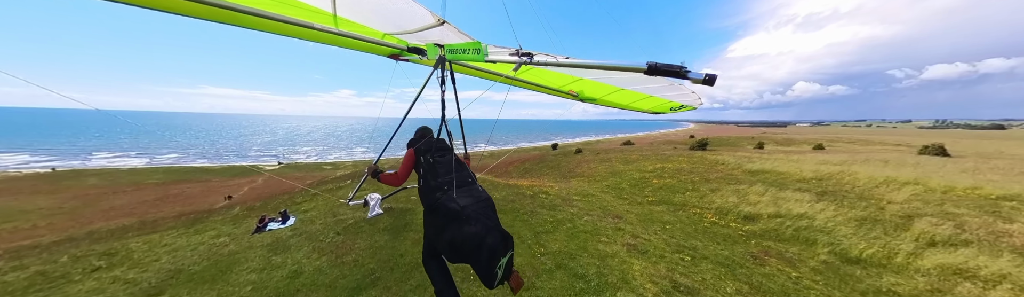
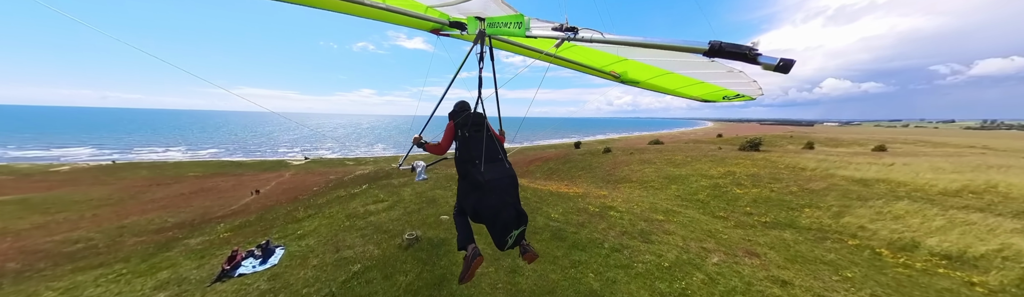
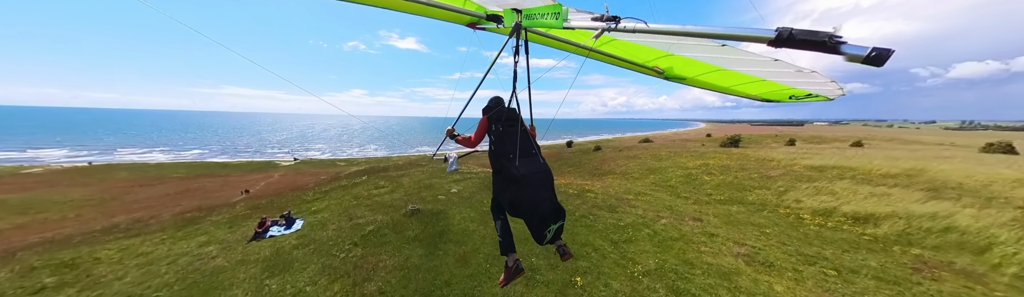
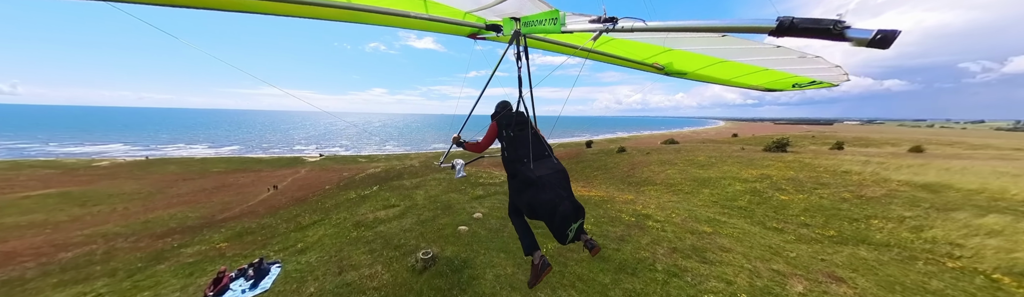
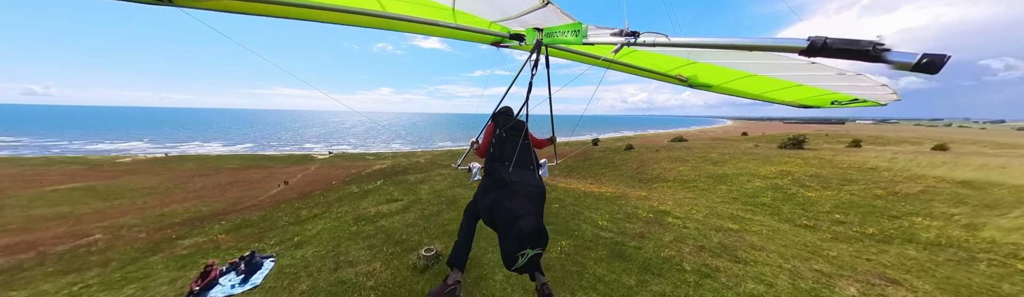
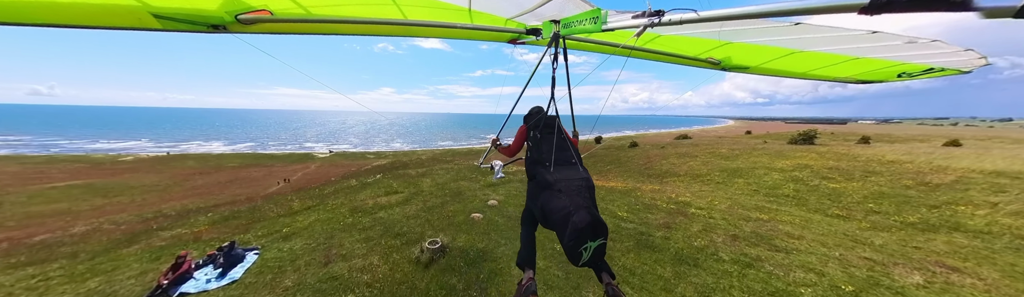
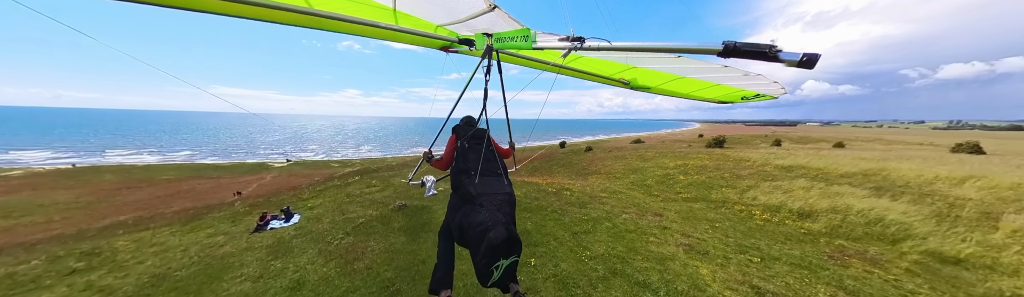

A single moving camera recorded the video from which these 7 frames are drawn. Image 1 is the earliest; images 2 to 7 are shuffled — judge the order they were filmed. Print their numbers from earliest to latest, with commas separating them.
7, 3, 2, 4, 5, 6
